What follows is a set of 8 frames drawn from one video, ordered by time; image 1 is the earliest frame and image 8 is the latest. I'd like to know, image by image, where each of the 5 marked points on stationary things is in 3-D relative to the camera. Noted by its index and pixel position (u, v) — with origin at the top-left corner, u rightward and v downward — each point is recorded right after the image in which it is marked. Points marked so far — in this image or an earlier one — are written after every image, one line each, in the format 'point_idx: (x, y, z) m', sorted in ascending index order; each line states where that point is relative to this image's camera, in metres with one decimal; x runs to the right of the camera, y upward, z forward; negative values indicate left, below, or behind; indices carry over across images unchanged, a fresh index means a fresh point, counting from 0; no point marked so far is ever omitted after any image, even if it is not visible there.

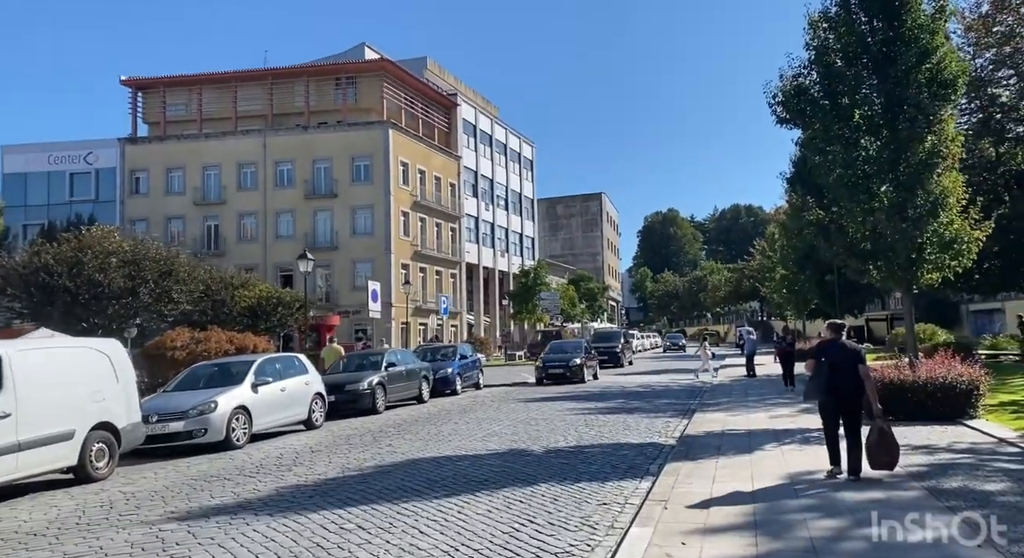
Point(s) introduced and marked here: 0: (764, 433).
0: (+4.3, -2.6, +14.4) m
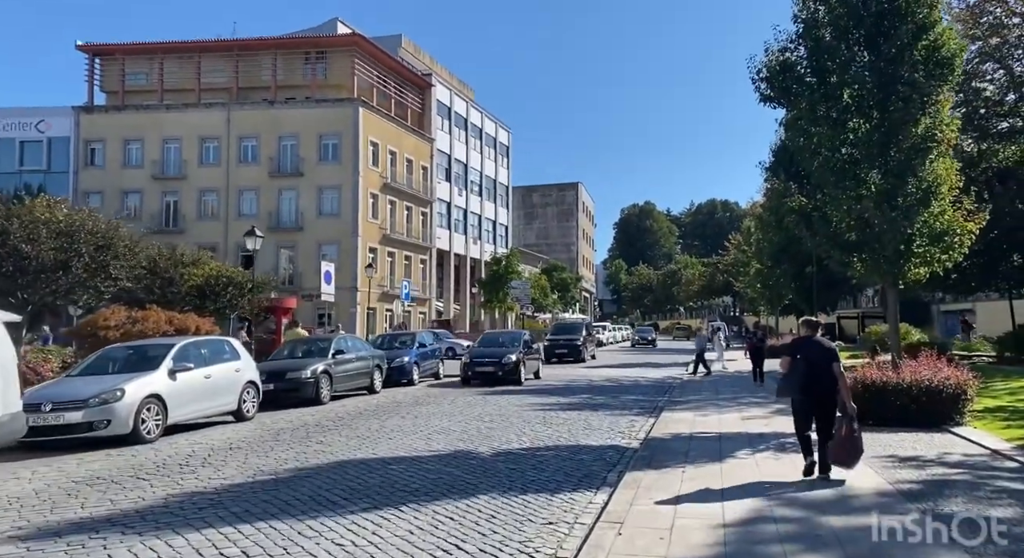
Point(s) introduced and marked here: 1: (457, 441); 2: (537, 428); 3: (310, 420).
0: (+3.5, -2.5, +13.1) m
1: (-0.8, -2.4, +12.8) m
2: (+0.4, -2.5, +14.5) m
3: (-3.6, -2.5, +15.5) m
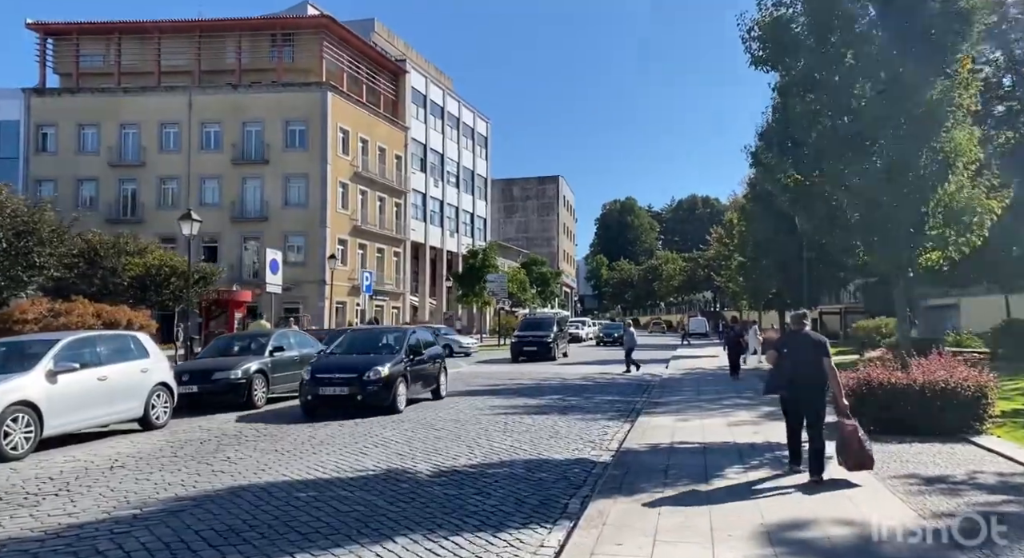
0: (+2.8, -2.3, +11.1) m
1: (-1.5, -2.2, +10.7) m
2: (-0.3, -2.3, +12.5) m
3: (-4.3, -2.3, +13.3) m
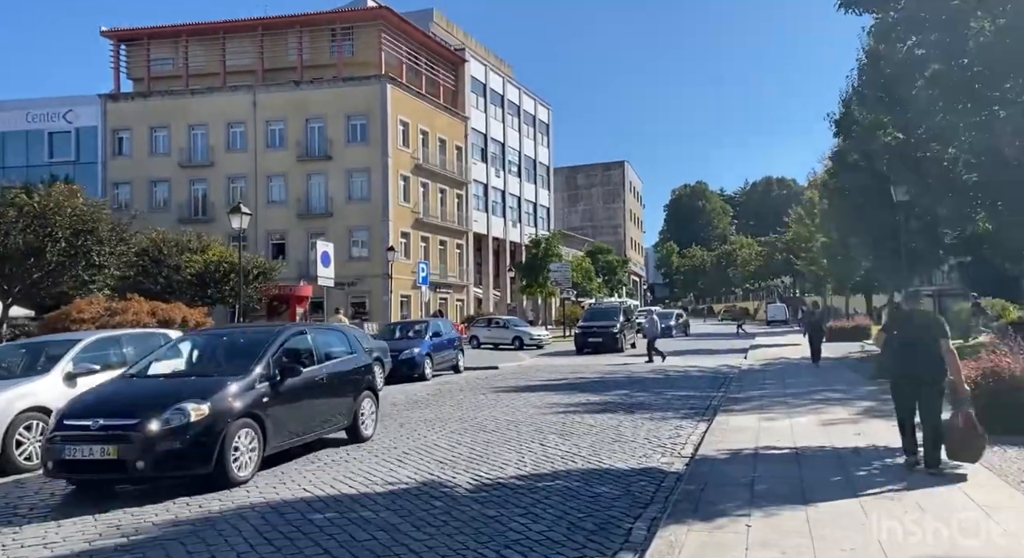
0: (+3.5, -2.0, +9.6) m
1: (-0.8, -2.1, +9.5) m
2: (+0.5, -2.1, +11.2) m
3: (-3.5, -2.2, +12.4) m
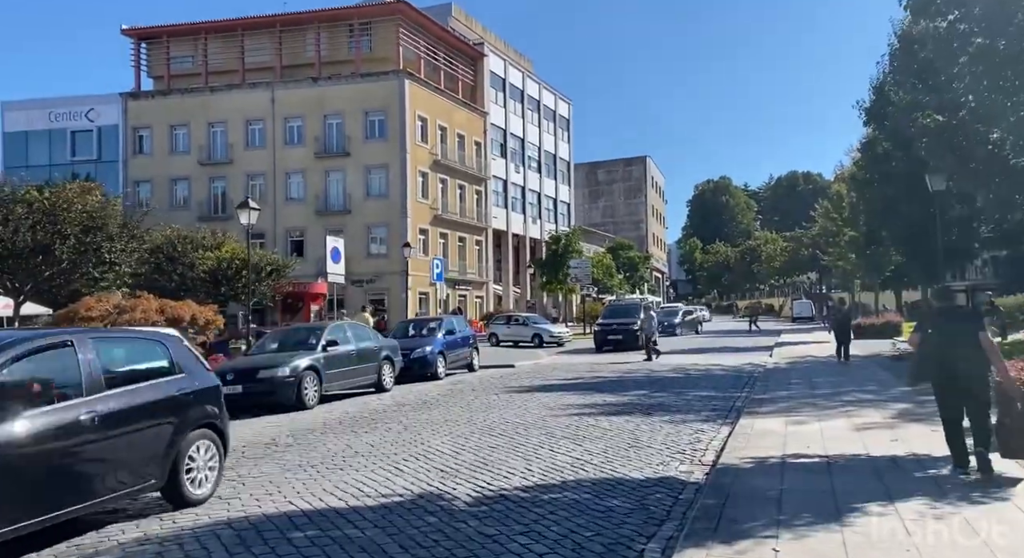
0: (+3.5, -1.9, +8.8) m
1: (-0.8, -2.0, +8.8) m
2: (+0.6, -2.1, +10.5) m
3: (-3.3, -2.1, +11.8) m
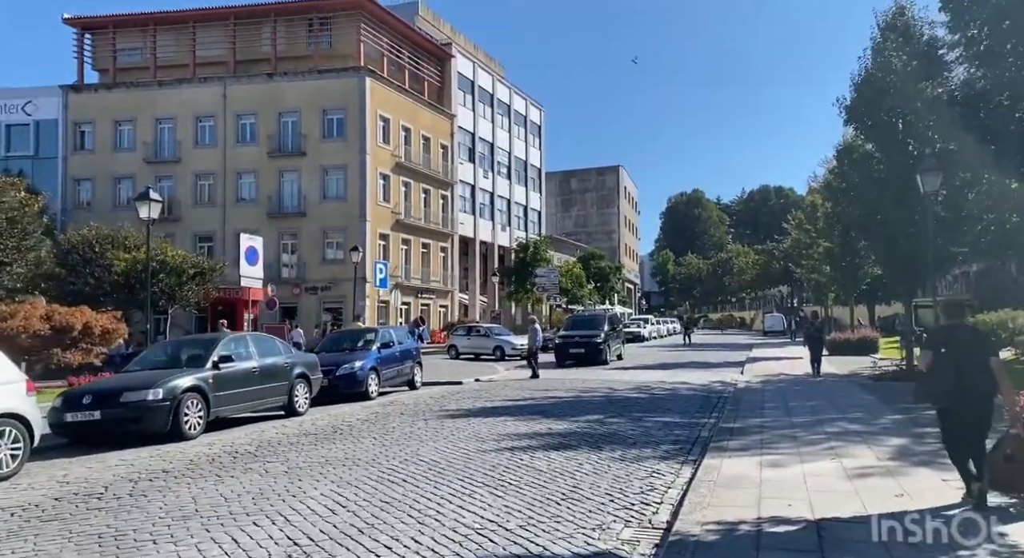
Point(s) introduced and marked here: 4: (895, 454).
0: (+2.6, -2.0, +6.5) m
1: (-1.7, -2.0, +6.4) m
2: (-0.3, -2.1, +8.1) m
3: (-4.3, -2.1, +9.3) m
4: (+4.6, -2.1, +10.4) m
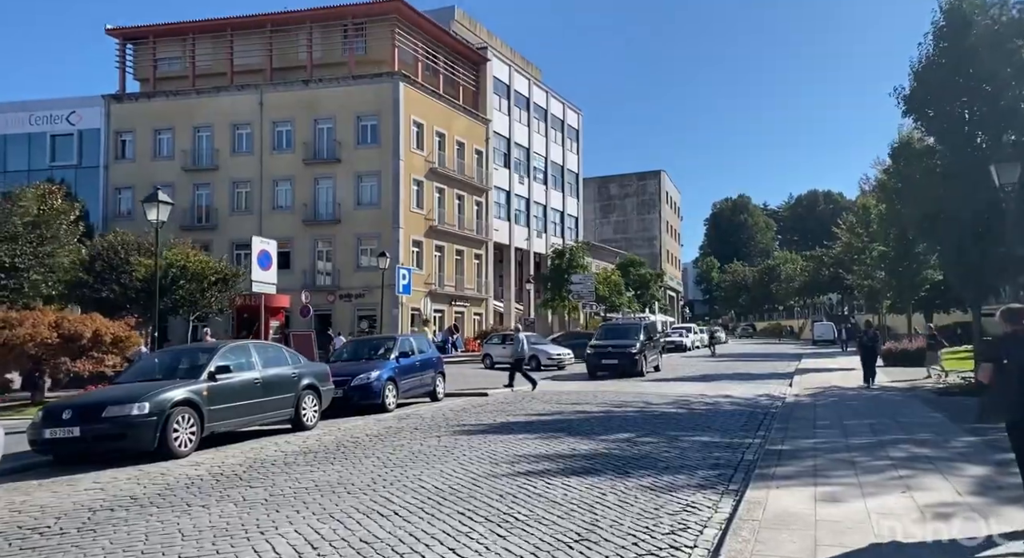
0: (+2.6, -2.0, +5.1) m
1: (-1.7, -2.0, +5.2) m
2: (-0.3, -2.1, +6.8) m
3: (-4.2, -2.1, +8.2) m
4: (+4.8, -2.1, +9.0) m
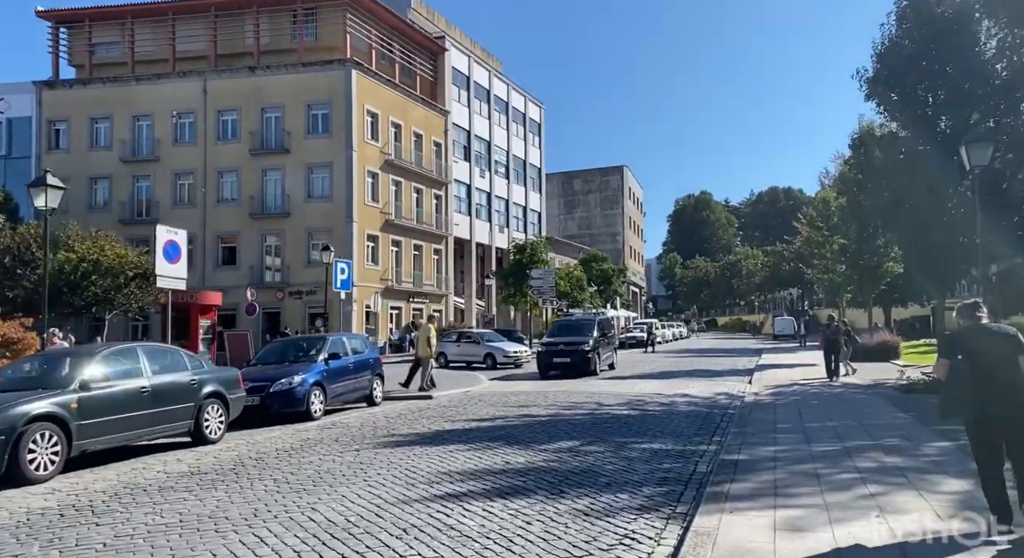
0: (+1.9, -1.9, +3.7) m
1: (-2.4, -1.9, +3.7) m
2: (-1.0, -2.0, +5.4) m
3: (-5.0, -2.1, +6.6) m
4: (+3.9, -2.0, +7.7) m
